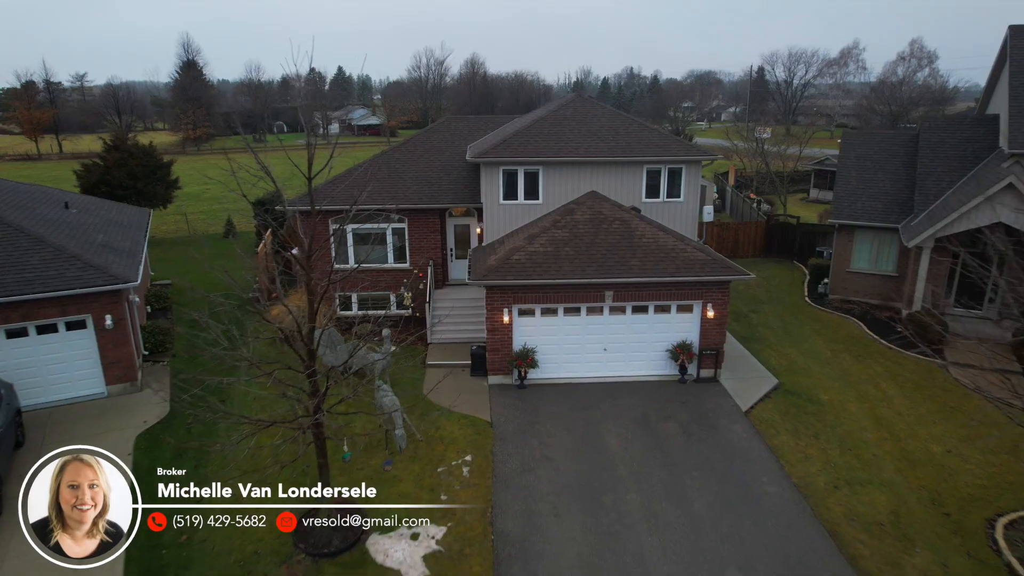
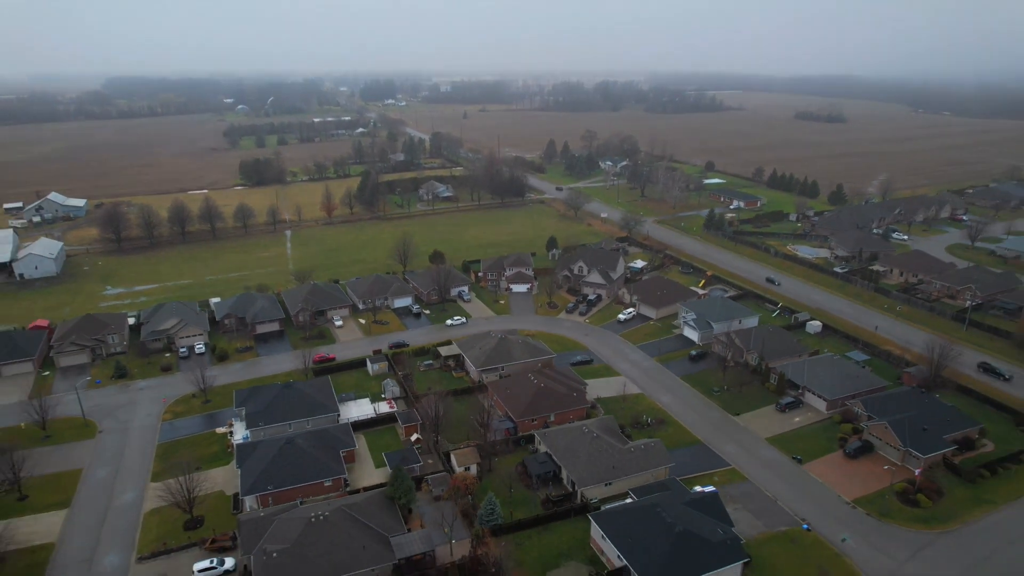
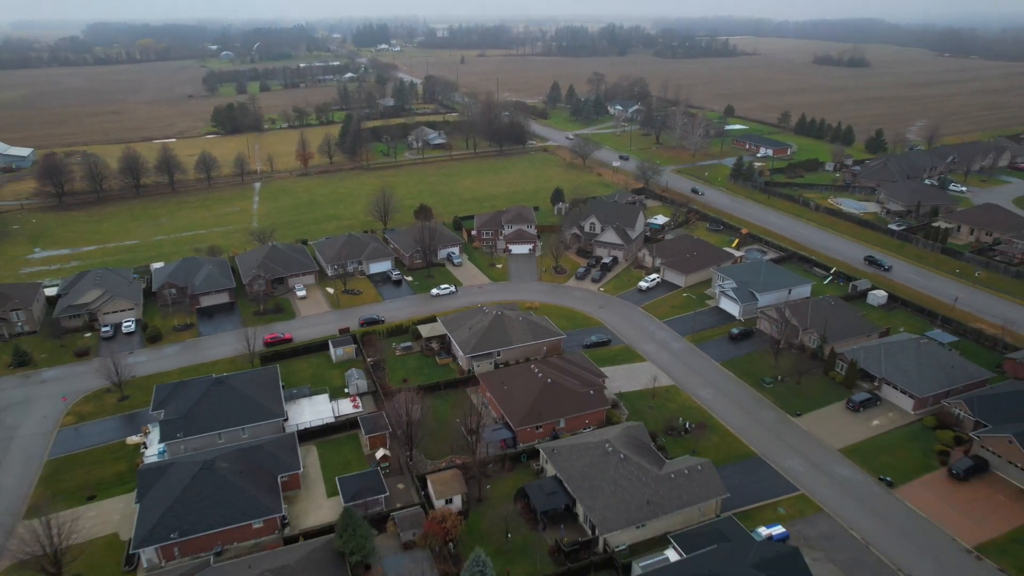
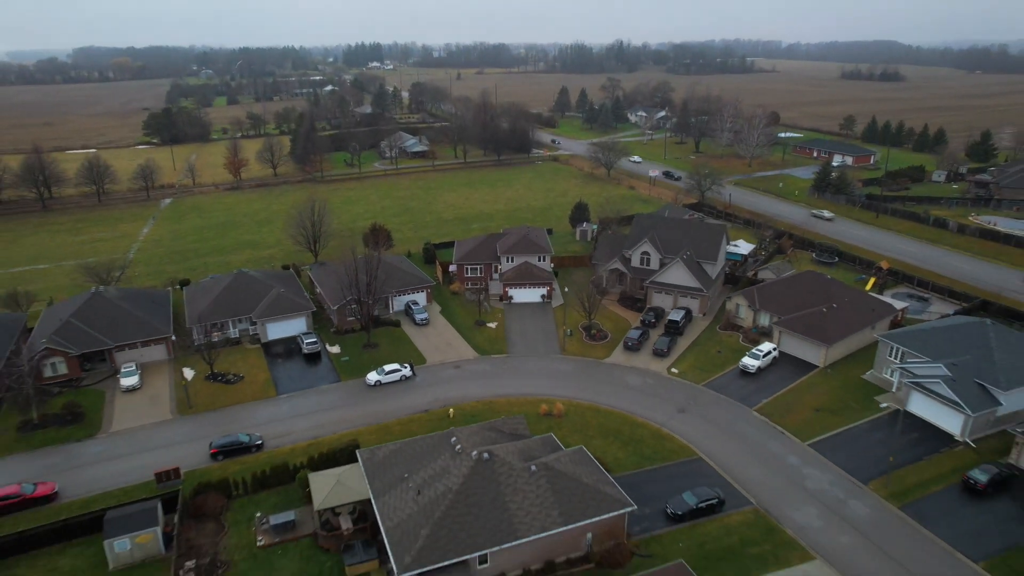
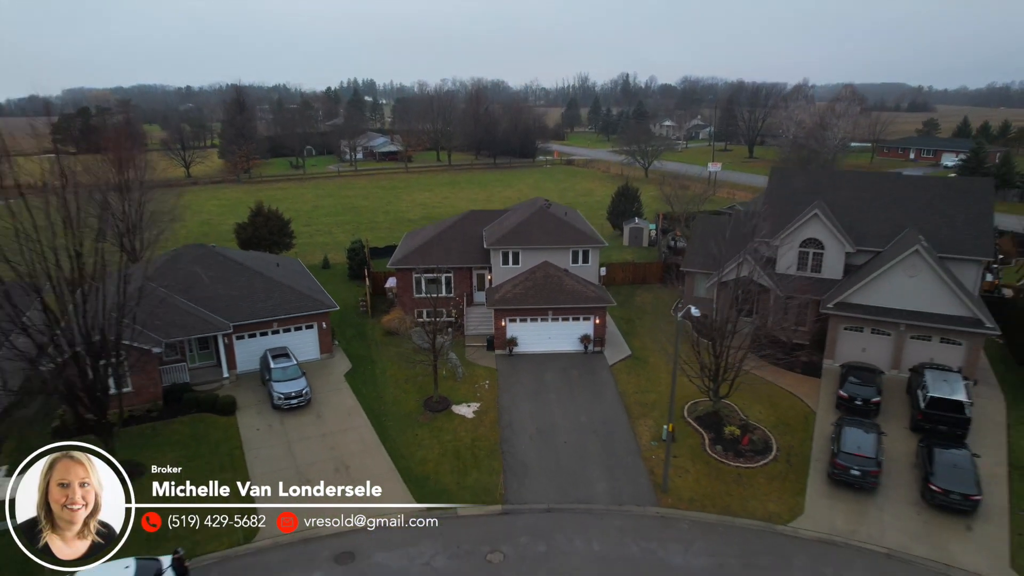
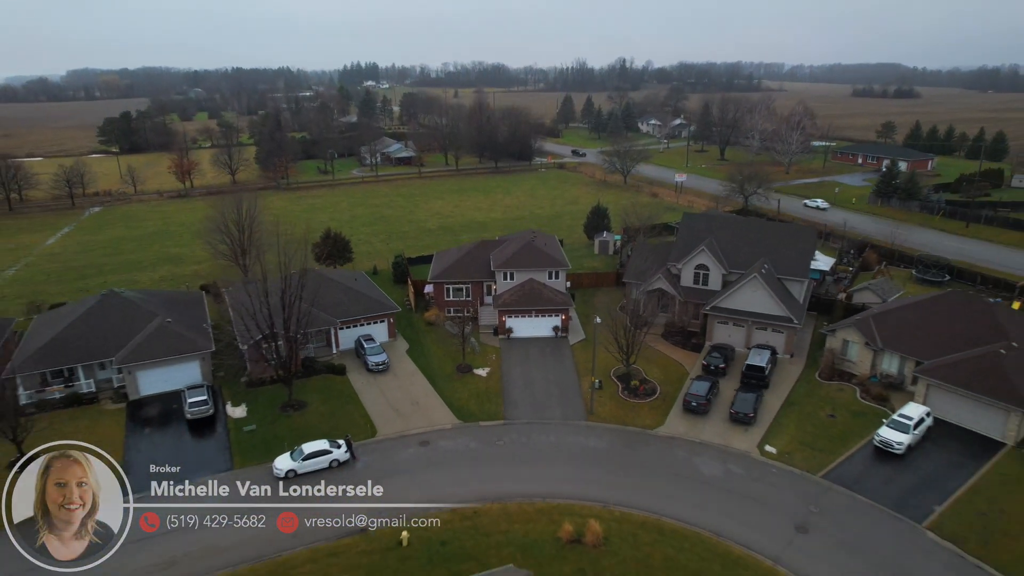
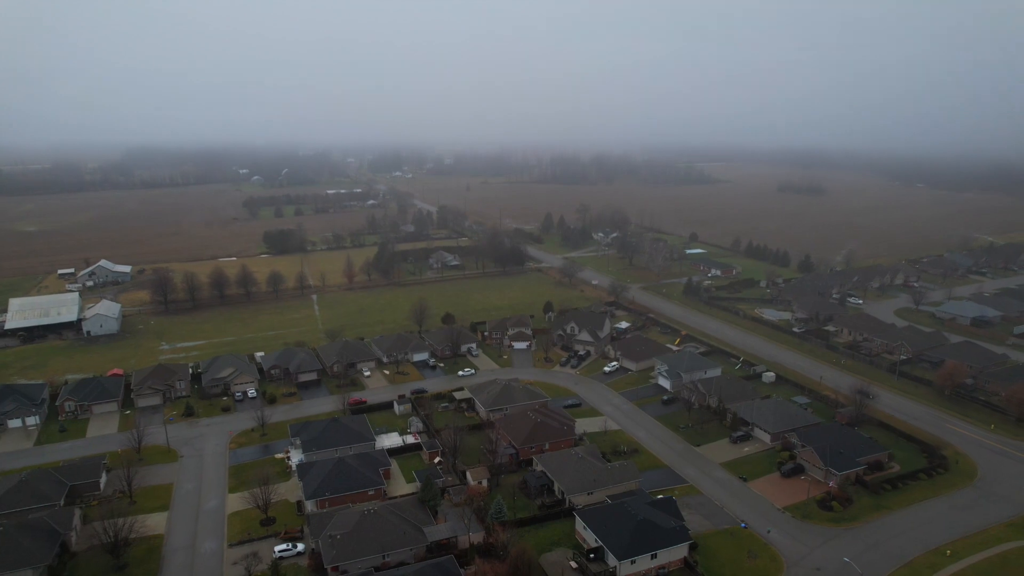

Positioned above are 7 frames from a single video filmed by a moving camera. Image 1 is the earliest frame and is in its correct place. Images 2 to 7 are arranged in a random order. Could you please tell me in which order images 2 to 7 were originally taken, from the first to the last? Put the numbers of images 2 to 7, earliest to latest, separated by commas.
5, 6, 4, 3, 2, 7
